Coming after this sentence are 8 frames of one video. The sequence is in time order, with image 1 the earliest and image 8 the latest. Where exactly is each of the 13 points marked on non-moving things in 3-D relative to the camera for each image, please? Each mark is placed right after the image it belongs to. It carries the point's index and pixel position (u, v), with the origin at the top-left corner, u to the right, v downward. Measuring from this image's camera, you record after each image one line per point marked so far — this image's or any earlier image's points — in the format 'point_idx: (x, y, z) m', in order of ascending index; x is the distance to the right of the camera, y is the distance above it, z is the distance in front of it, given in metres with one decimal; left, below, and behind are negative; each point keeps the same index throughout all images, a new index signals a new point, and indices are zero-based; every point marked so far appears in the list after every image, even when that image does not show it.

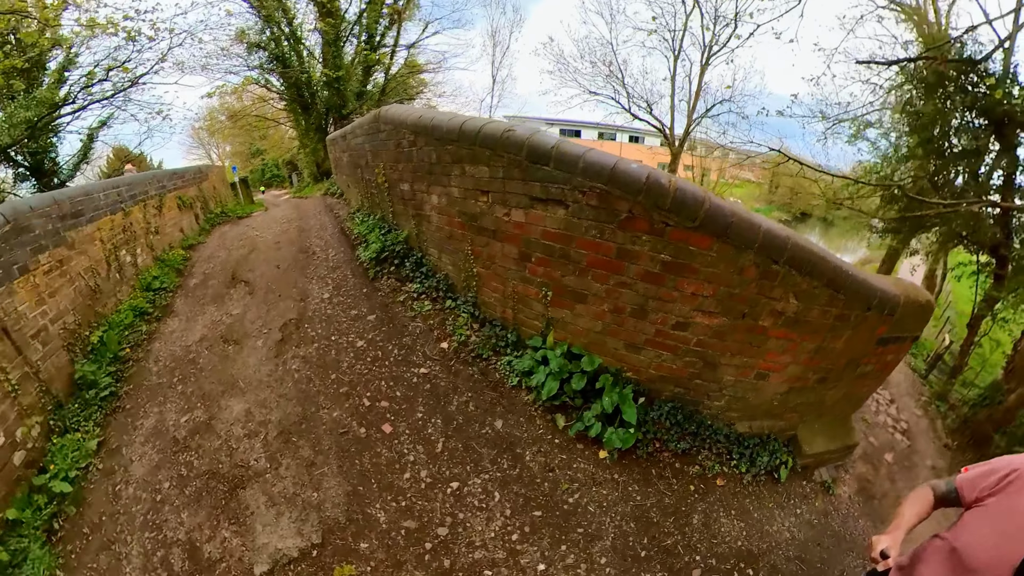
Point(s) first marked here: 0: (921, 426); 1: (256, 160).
0: (+4.9, -1.4, +6.2) m
1: (-8.0, +3.9, +16.7) m
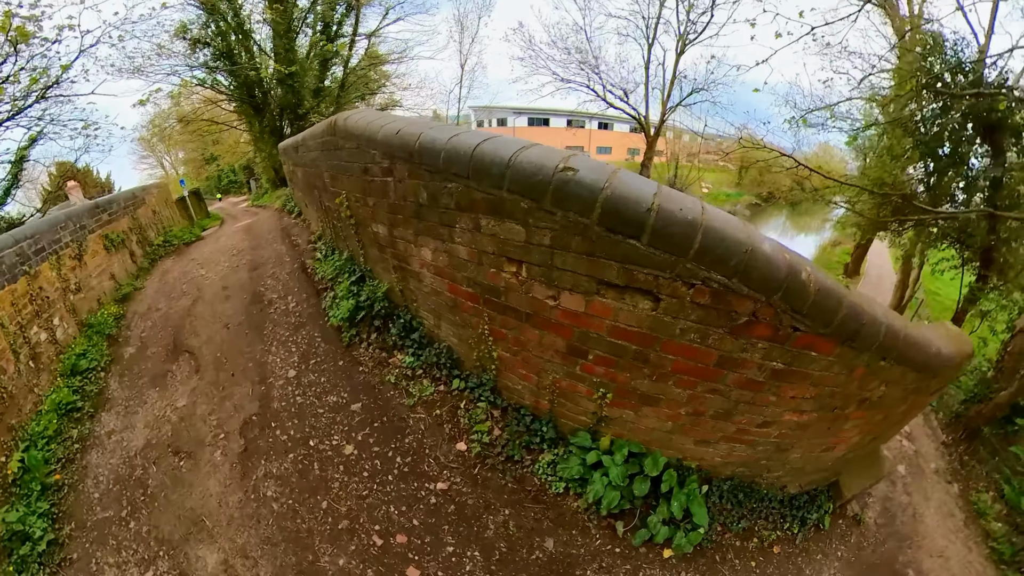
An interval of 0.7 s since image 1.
0: (+5.0, -1.5, +6.2) m
1: (-8.9, +3.6, +15.4) m
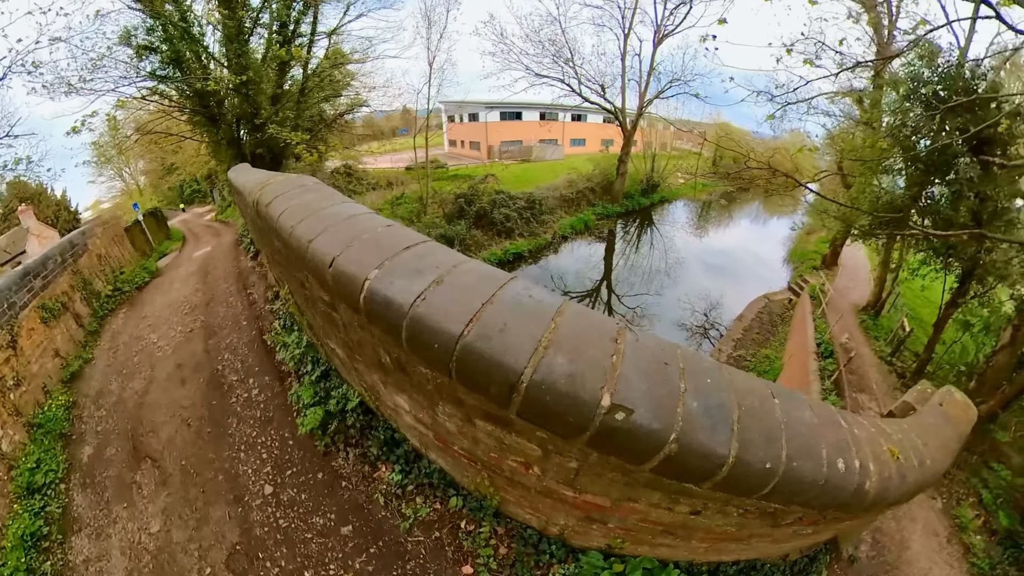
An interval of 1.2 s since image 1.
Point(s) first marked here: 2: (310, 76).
0: (+4.9, -1.7, +6.4) m
1: (-9.7, +3.4, +14.5) m
2: (-4.2, +4.4, +10.9) m
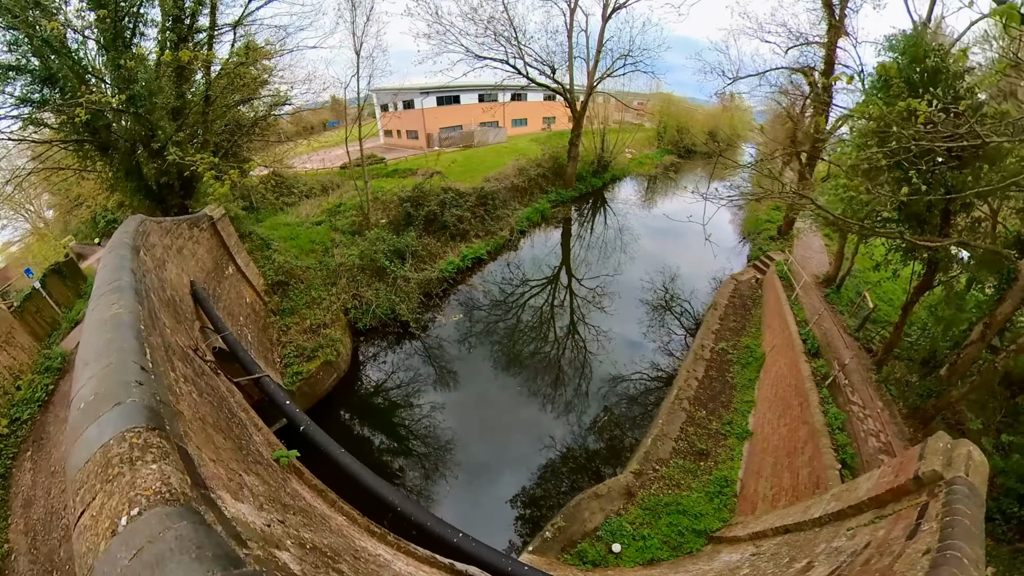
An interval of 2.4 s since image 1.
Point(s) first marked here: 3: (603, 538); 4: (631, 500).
0: (+4.8, -1.6, +6.7) m
1: (-11.1, +2.5, +12.6) m
2: (-5.3, +3.8, +9.5) m
3: (+1.2, -3.1, +6.5) m
4: (+1.6, -2.8, +6.9) m
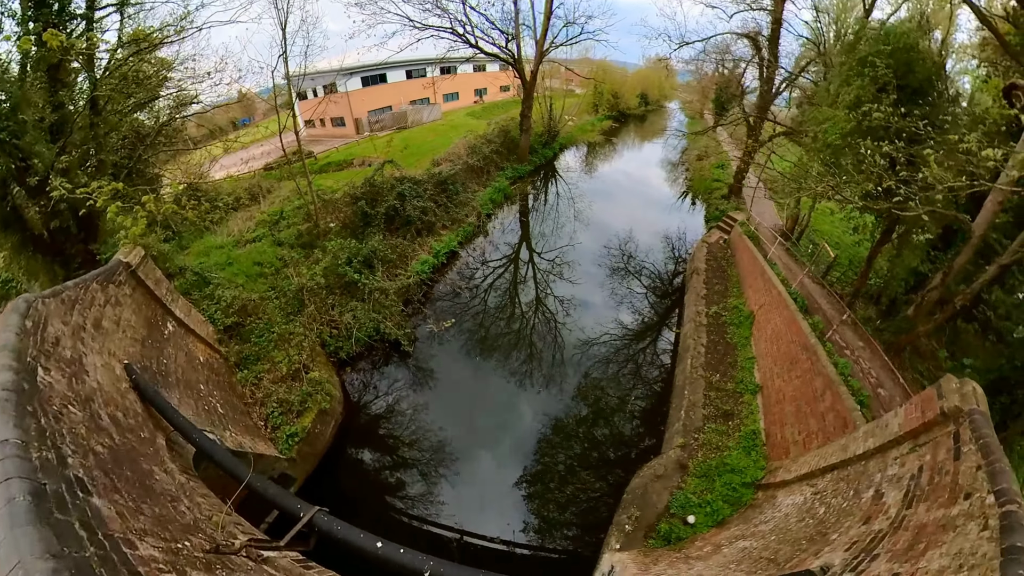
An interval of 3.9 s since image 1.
0: (+5.4, -0.8, +7.8) m
1: (-11.9, +0.9, +9.4) m
2: (-5.7, +2.9, +7.6) m
3: (+2.2, -3.0, +7.0) m
4: (+2.5, -2.6, +7.5) m
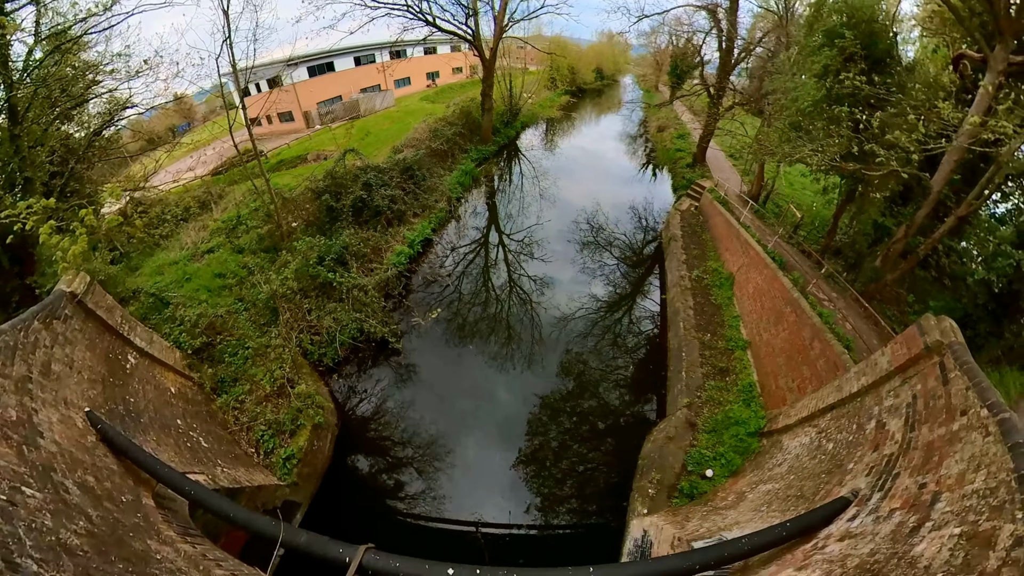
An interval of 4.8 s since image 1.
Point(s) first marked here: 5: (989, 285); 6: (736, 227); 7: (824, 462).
0: (+5.4, 0.0, +8.5) m
1: (-12.0, 0.0, +7.8) m
2: (-5.9, +2.6, +6.7) m
3: (+2.5, -2.5, +7.3) m
4: (+2.7, -2.1, +7.8) m
5: (+6.6, 0.0, +7.3) m
6: (+4.1, +1.1, +9.6) m
7: (+3.6, -2.0, +6.2) m
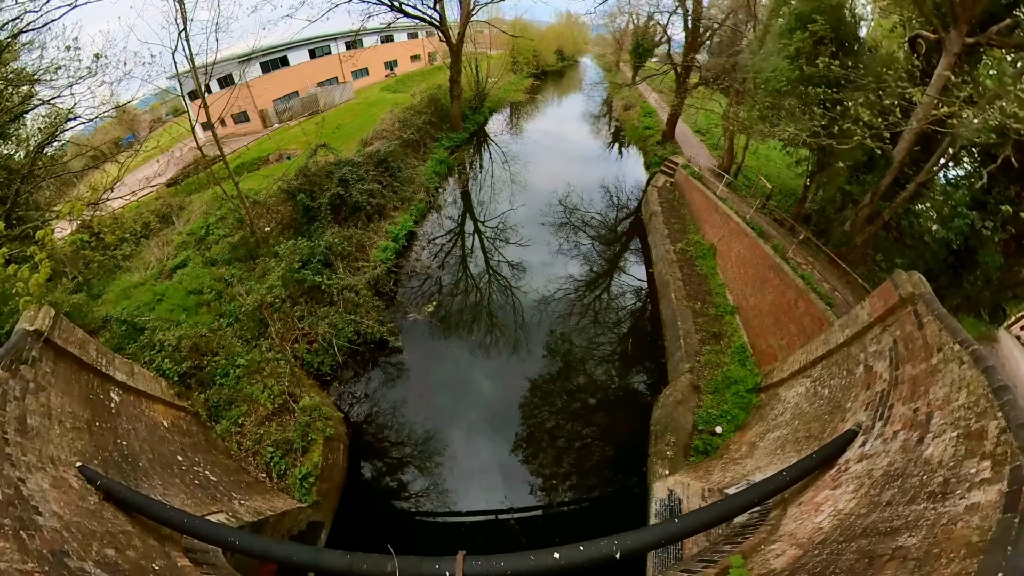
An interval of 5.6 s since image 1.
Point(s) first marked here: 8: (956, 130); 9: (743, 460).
0: (+5.3, +0.6, +9.1) m
1: (-11.9, -0.8, +6.6) m
2: (-5.9, +2.2, +6.0) m
3: (+2.8, -2.1, +7.7) m
4: (+2.9, -1.7, +8.2) m
5: (+6.6, +0.7, +8.0) m
6: (+3.8, +1.7, +10.0) m
7: (+4.0, -1.5, +6.7) m
8: (+6.2, +2.2, +7.3) m
9: (+3.0, -2.3, +6.9) m
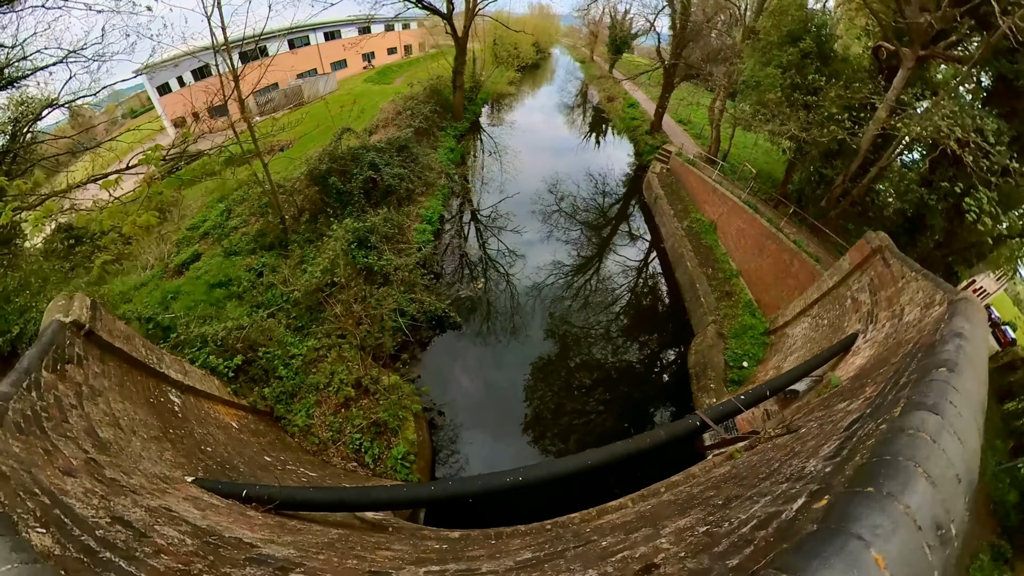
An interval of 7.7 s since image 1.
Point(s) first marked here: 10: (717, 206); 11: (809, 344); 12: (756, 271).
0: (+5.9, +1.2, +10.6) m
1: (-10.3, -0.9, +4.6) m
2: (-4.6, +2.4, +5.3) m
3: (+3.8, -1.6, +8.8) m
4: (+3.8, -1.1, +9.3) m
5: (+7.4, +1.4, +9.9) m
6: (+4.2, +2.2, +11.2) m
7: (+5.1, -0.9, +8.0) m
8: (+7.0, +2.8, +9.1) m
9: (+4.2, -1.8, +8.0) m
10: (+4.2, +1.7, +11.2) m
11: (+4.9, -1.2, +8.1) m
12: (+4.8, +0.2, +10.2) m
